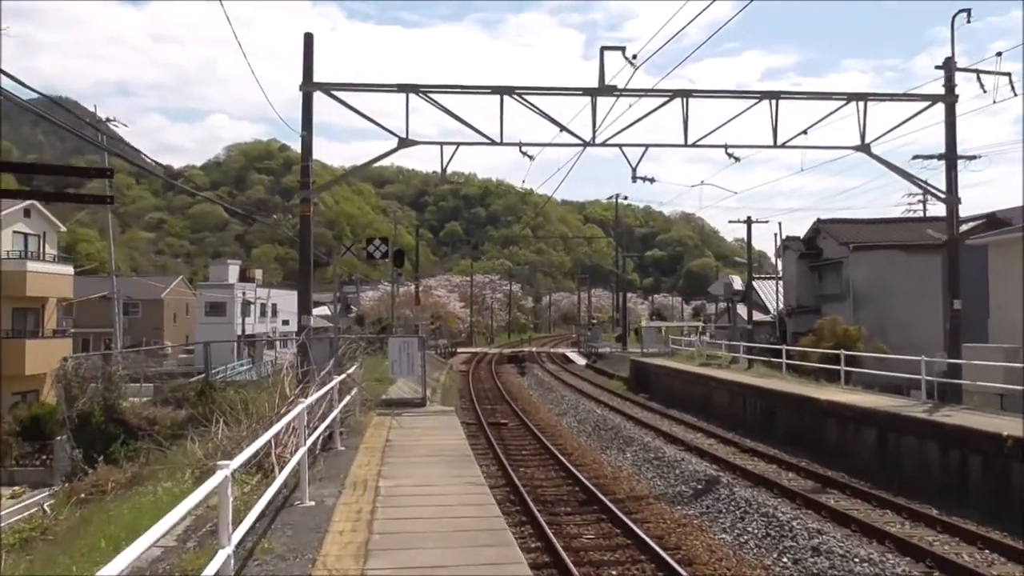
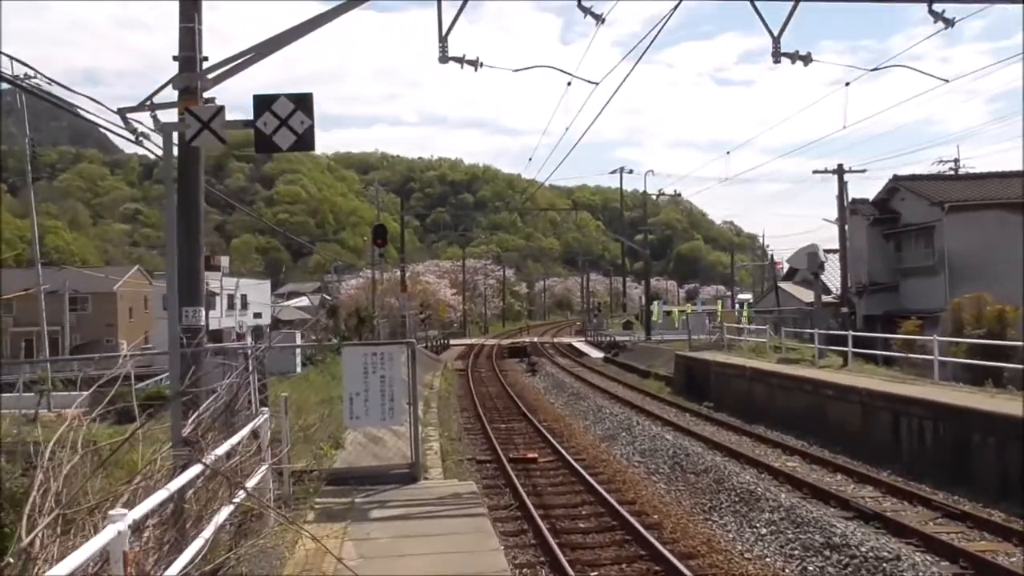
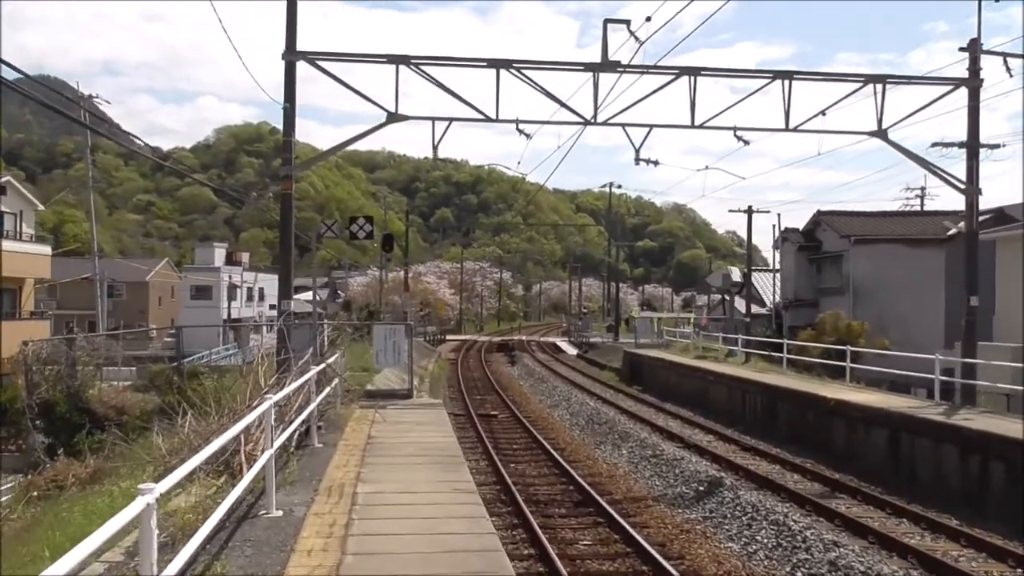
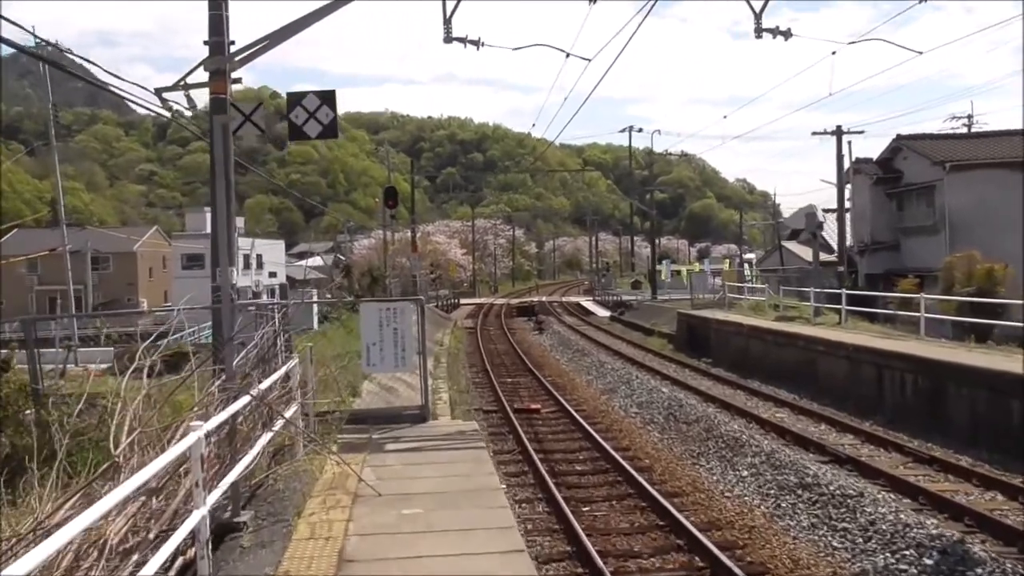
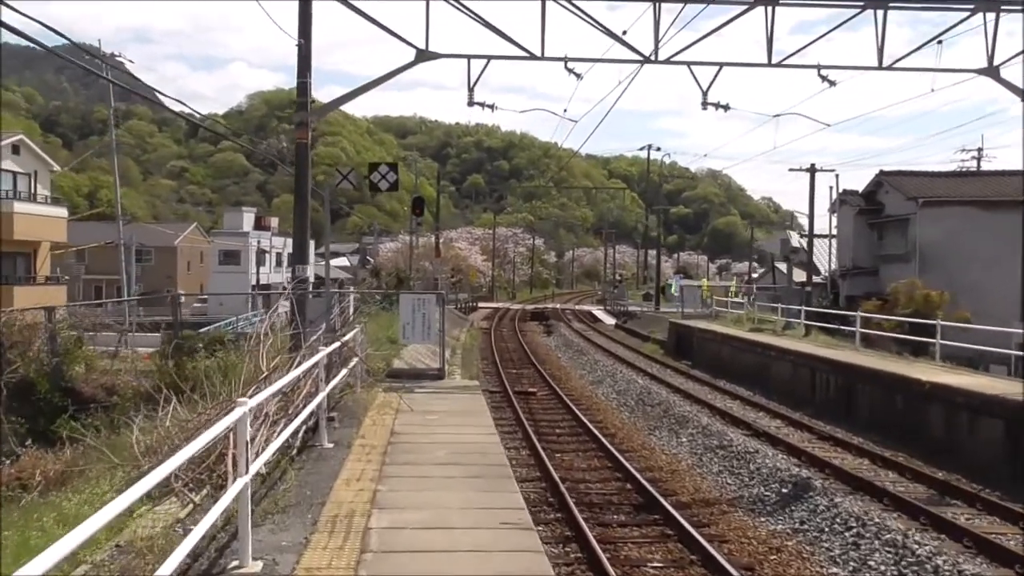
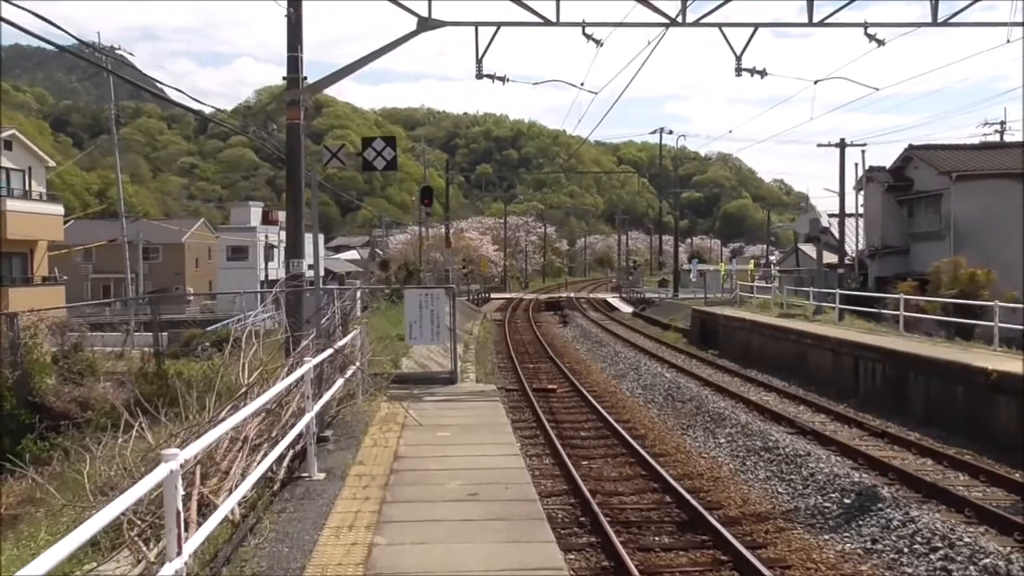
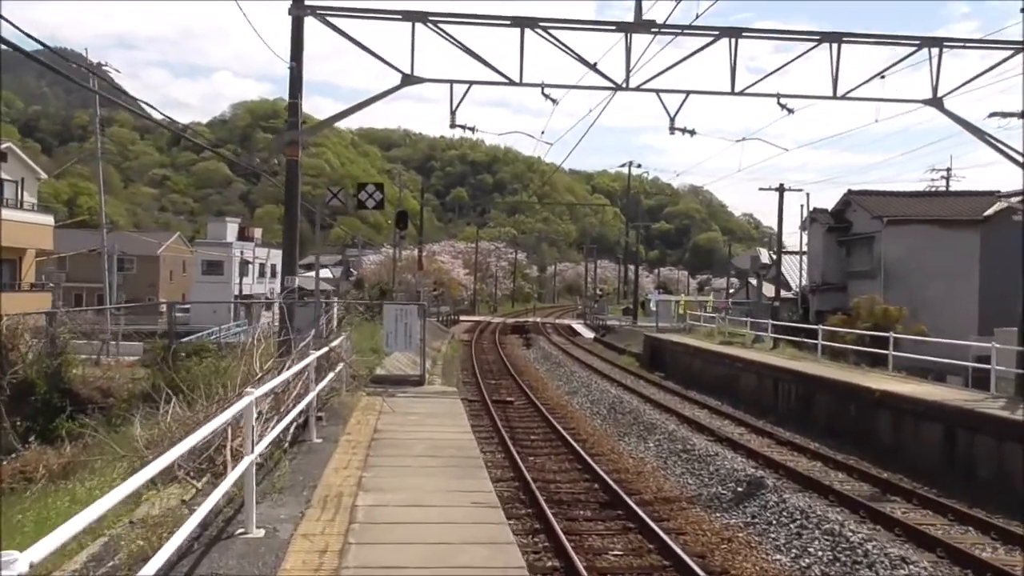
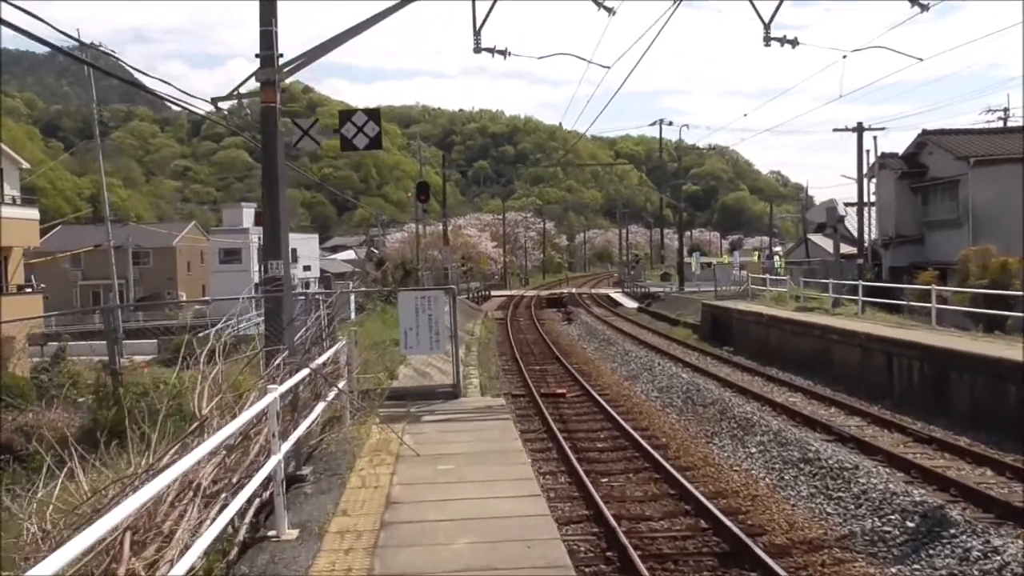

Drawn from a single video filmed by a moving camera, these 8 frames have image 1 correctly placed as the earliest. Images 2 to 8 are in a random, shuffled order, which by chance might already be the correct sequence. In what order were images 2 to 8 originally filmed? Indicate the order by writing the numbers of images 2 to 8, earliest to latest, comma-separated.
3, 7, 5, 6, 8, 4, 2
